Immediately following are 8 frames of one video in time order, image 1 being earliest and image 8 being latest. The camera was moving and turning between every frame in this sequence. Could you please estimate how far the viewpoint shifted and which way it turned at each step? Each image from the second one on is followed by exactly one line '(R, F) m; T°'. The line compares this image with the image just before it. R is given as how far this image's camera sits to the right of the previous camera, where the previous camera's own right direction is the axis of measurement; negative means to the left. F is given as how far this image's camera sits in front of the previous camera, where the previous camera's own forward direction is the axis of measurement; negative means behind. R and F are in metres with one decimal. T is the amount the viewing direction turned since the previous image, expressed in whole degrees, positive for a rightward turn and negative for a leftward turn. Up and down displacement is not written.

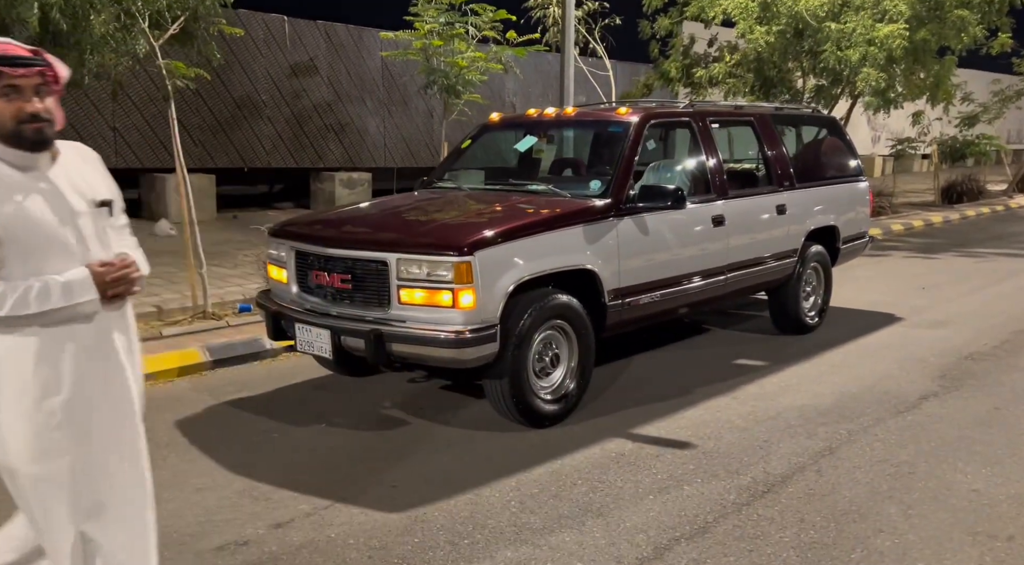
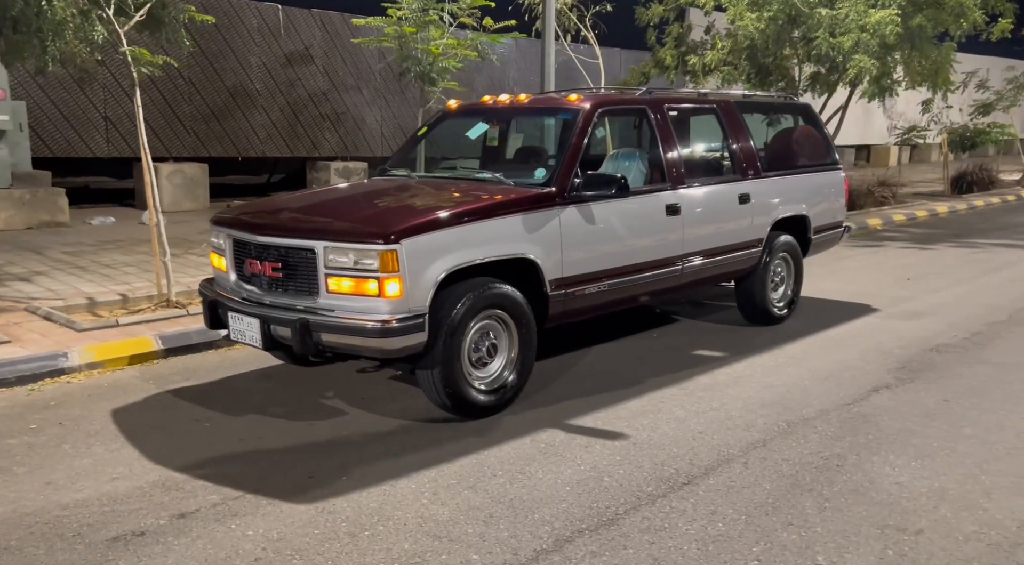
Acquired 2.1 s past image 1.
(+0.5, +0.1) m; -1°
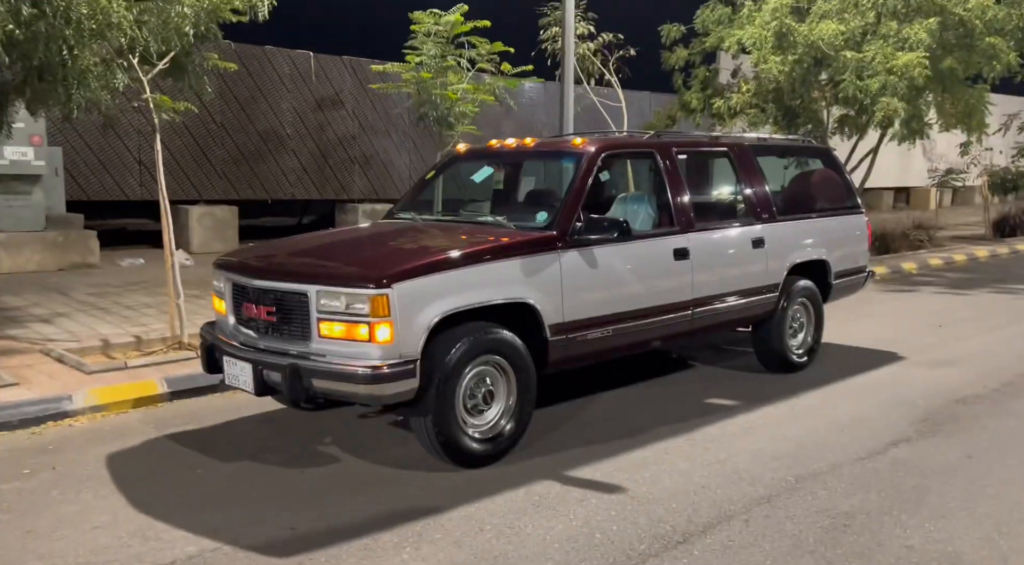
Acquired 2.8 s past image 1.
(+0.2, +0.1) m; -3°
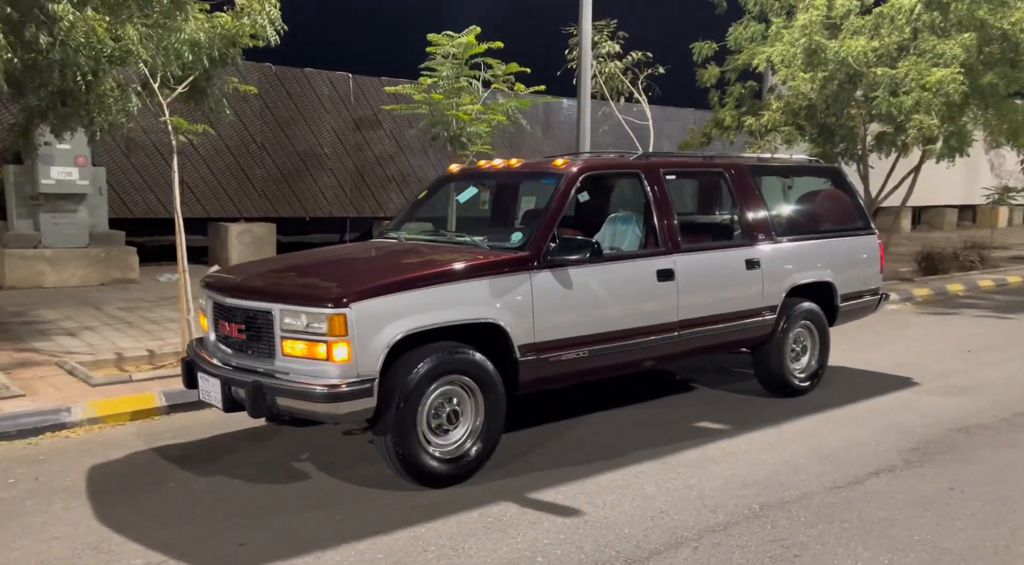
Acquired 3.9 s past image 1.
(+0.6, 0.0) m; -4°
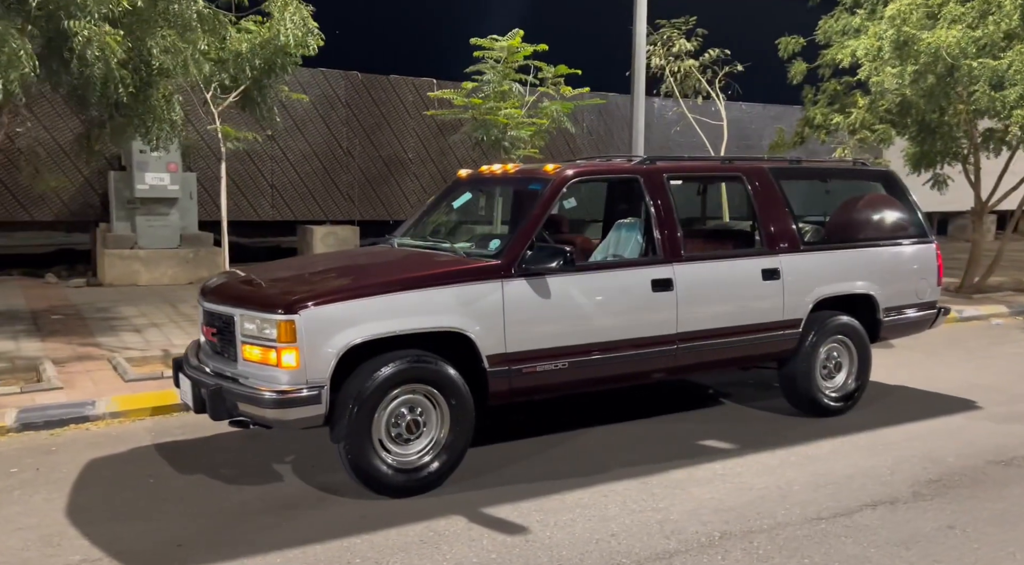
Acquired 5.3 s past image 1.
(+0.9, +0.2) m; -9°
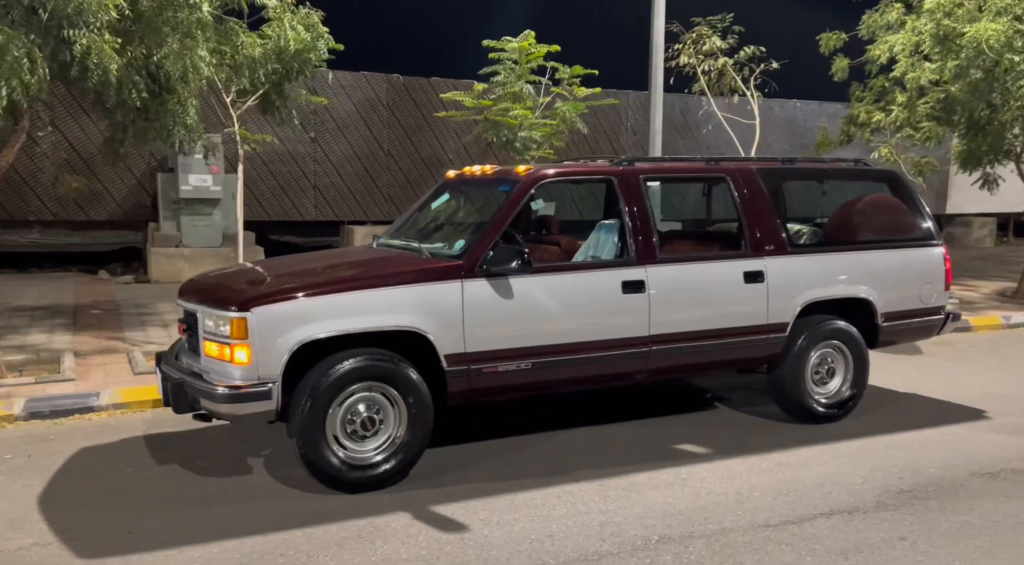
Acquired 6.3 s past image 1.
(+0.7, 0.0) m; -5°
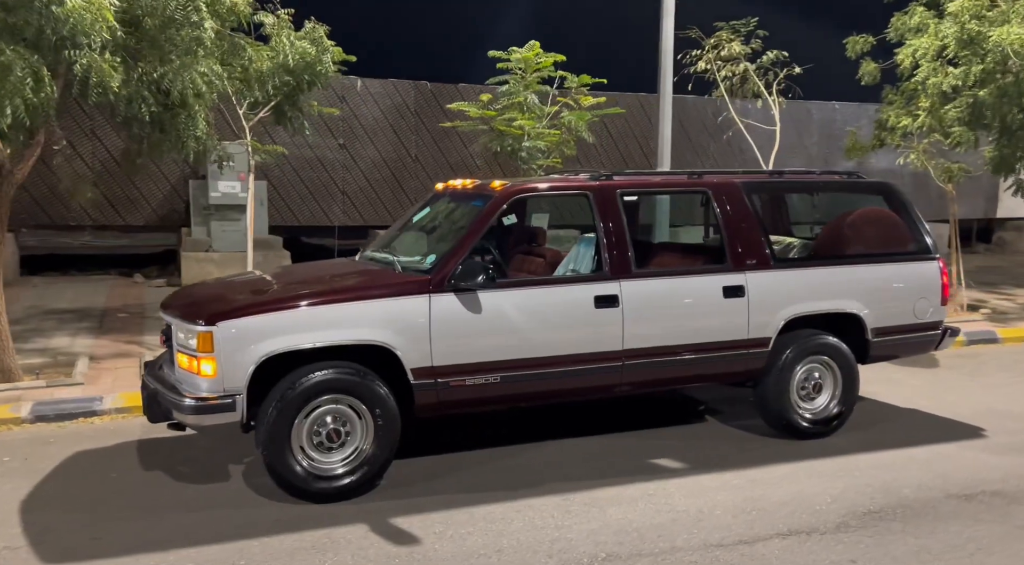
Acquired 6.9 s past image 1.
(+0.5, 0.0) m; -4°
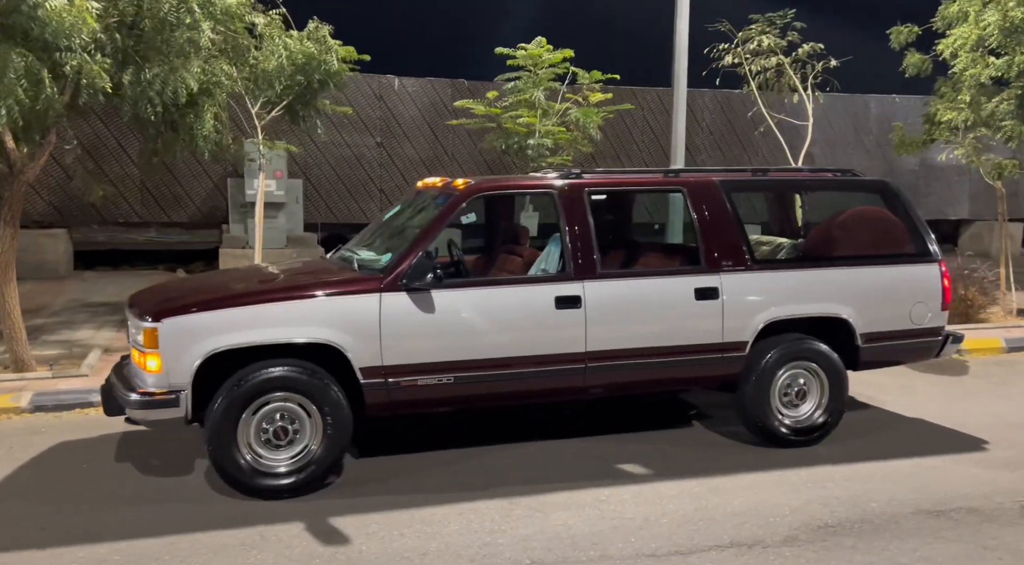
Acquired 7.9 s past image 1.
(+0.8, +0.1) m; -5°
